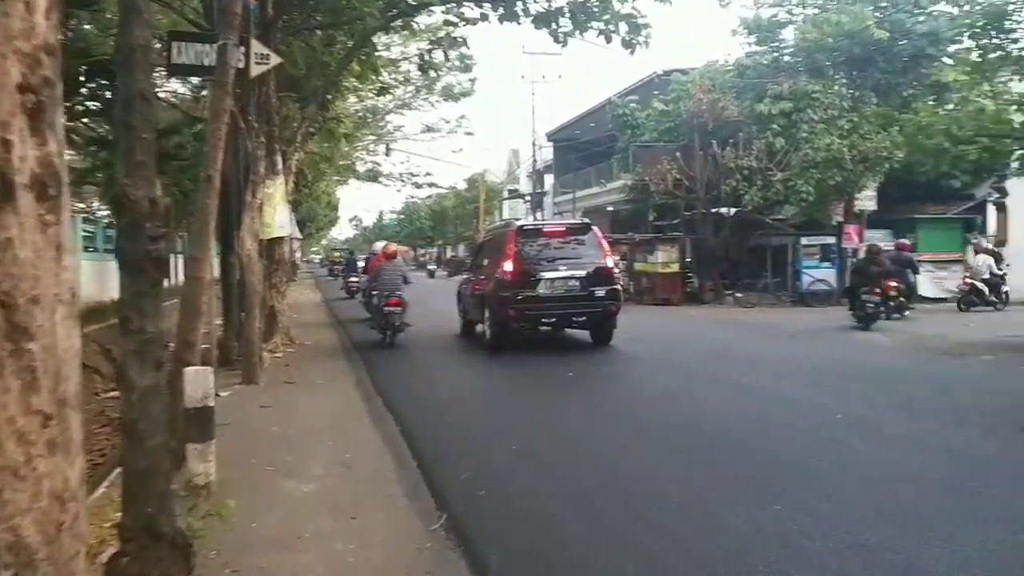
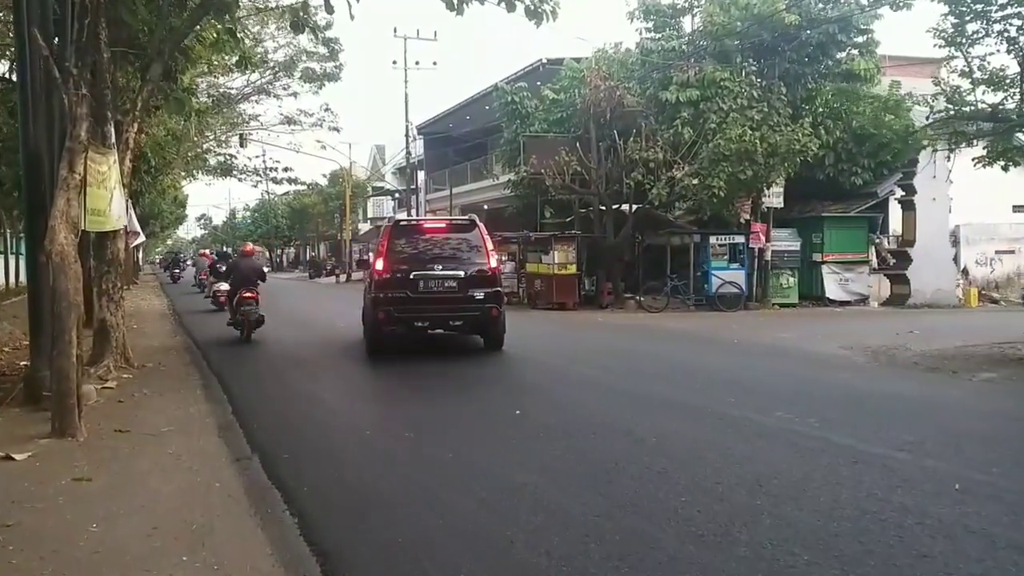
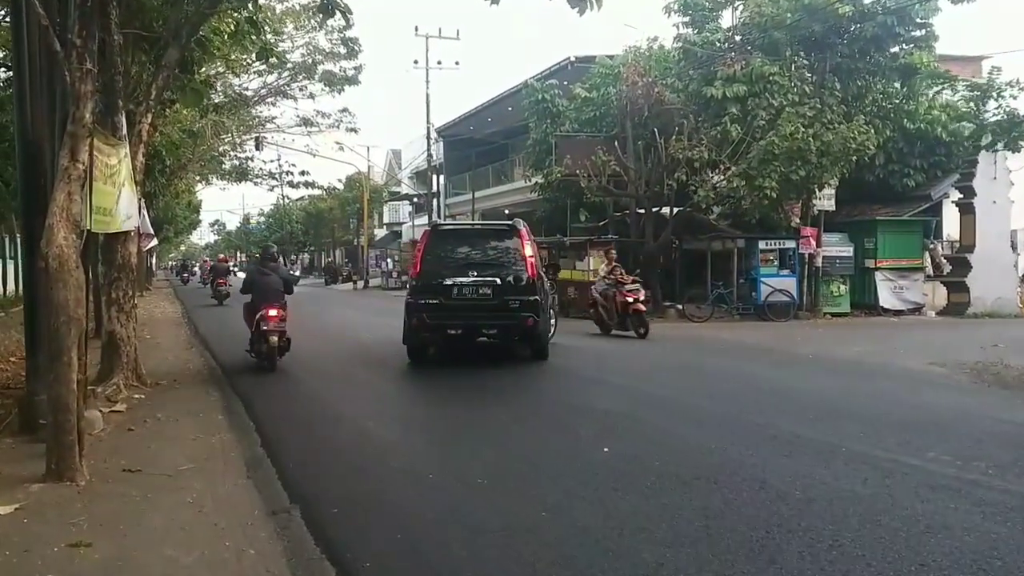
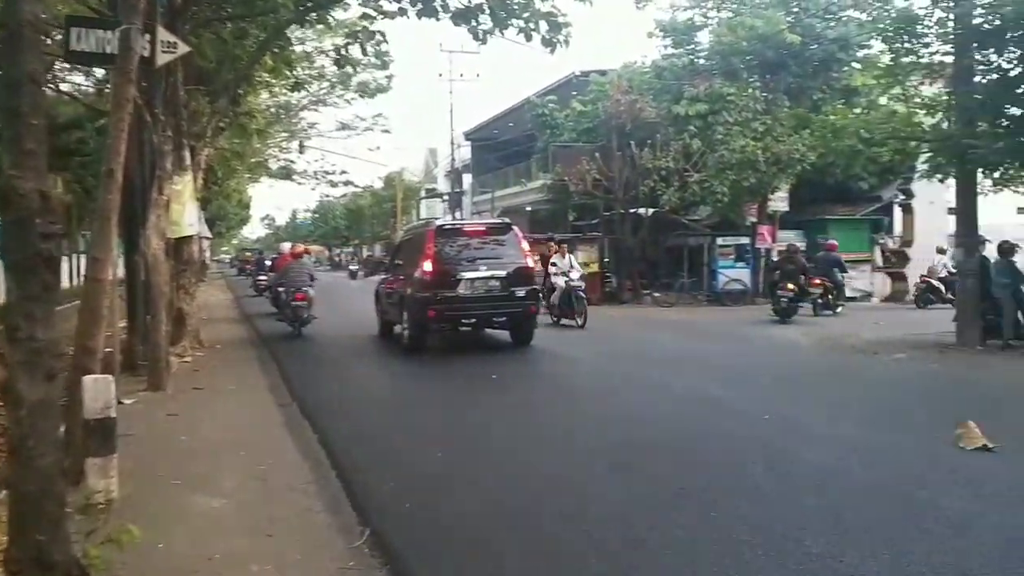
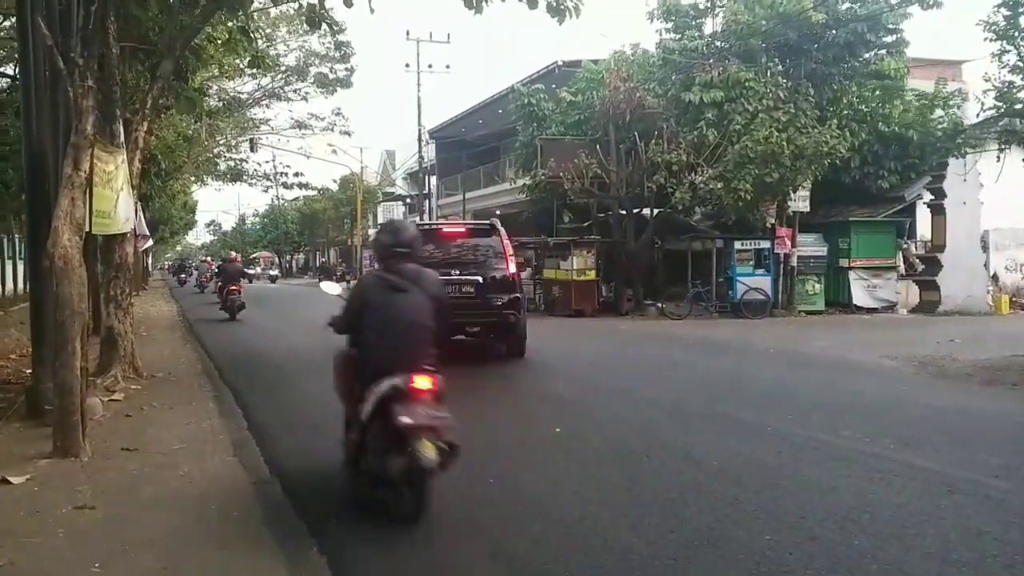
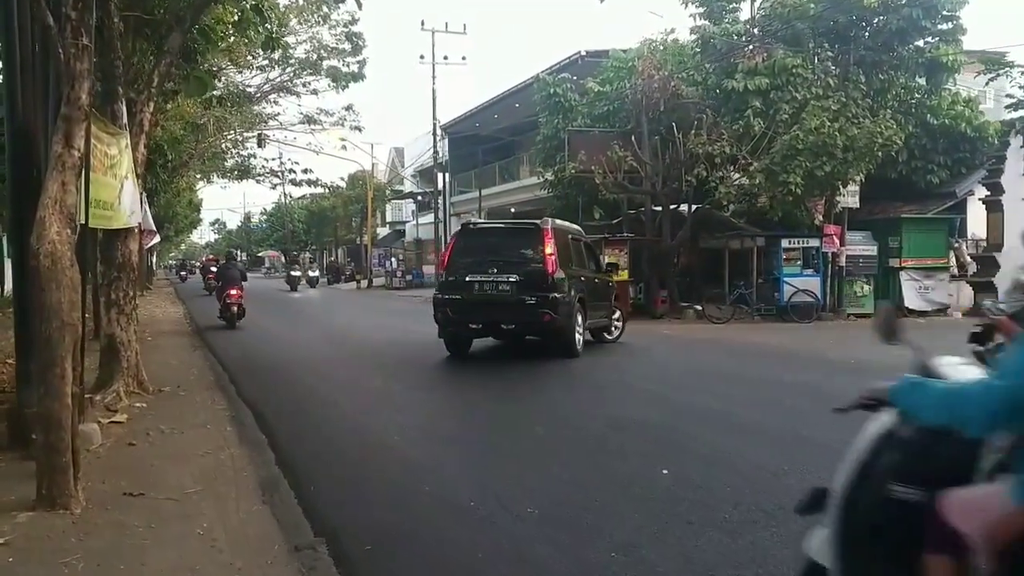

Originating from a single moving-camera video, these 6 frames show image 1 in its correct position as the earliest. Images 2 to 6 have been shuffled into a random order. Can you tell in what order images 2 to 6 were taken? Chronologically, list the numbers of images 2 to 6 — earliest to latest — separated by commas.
4, 2, 5, 3, 6
